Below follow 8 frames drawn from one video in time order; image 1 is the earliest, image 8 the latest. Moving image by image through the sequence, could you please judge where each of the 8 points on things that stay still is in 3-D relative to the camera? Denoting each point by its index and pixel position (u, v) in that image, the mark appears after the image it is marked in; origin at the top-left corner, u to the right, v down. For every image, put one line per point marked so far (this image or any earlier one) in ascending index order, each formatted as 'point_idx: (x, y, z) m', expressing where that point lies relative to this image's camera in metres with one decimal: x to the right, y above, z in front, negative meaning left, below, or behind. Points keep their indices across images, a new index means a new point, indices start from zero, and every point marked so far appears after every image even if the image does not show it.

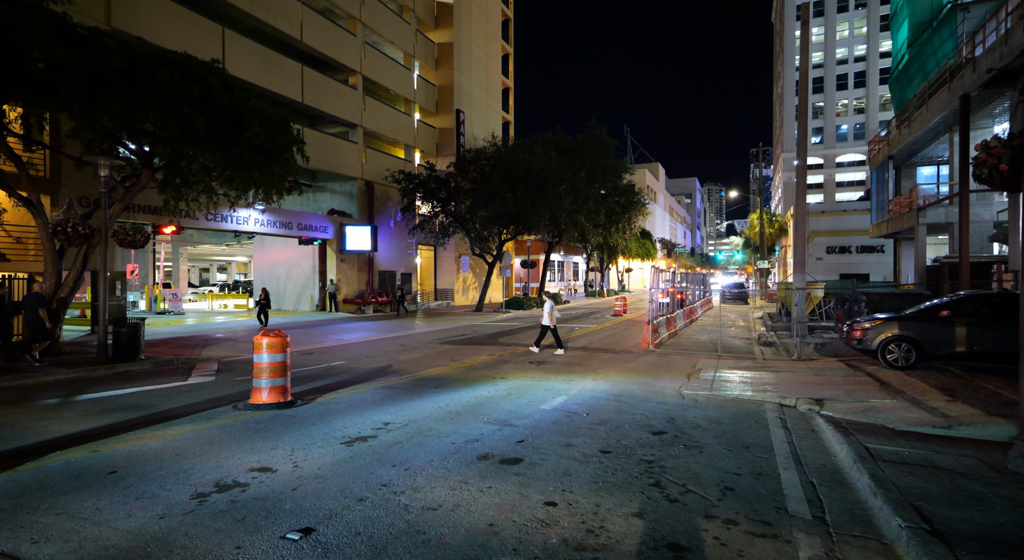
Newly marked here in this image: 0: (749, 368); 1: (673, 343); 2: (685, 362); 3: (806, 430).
0: (+5.2, -1.9, +11.5) m
1: (+5.2, -2.0, +16.8) m
2: (+3.9, -1.9, +12.2) m
3: (+3.7, -1.9, +6.5) m
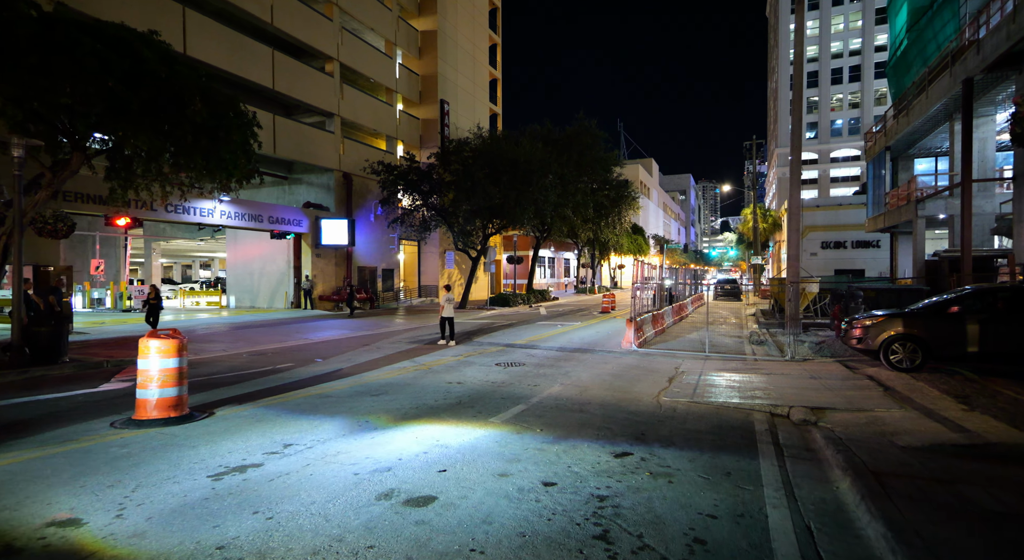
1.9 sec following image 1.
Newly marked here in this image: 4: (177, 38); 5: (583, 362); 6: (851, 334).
0: (+4.5, -1.8, +10.5) m
1: (+4.5, -1.9, +15.7) m
2: (+3.2, -1.8, +11.2) m
3: (+3.0, -1.8, +5.5) m
4: (-12.8, +9.2, +19.9) m
5: (+1.5, -1.8, +11.2) m
6: (+6.3, -1.0, +9.7) m
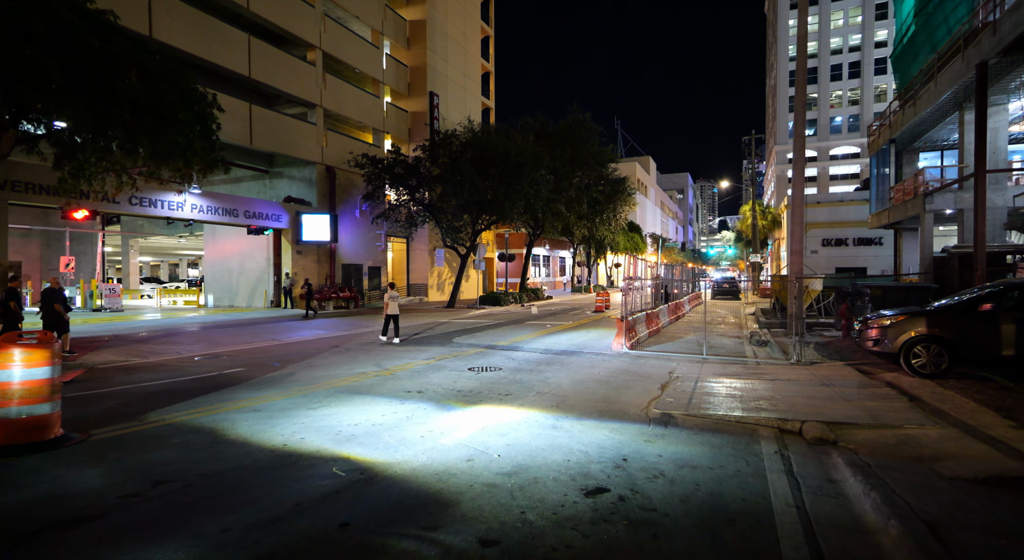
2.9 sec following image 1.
0: (+4.1, -1.7, +9.4) m
1: (+4.0, -1.8, +14.7) m
2: (+2.8, -1.7, +10.1) m
3: (+2.6, -1.7, +4.4) m
4: (-13.2, +9.3, +18.7) m
5: (+1.1, -1.7, +10.1) m
6: (+5.9, -0.9, +8.6) m
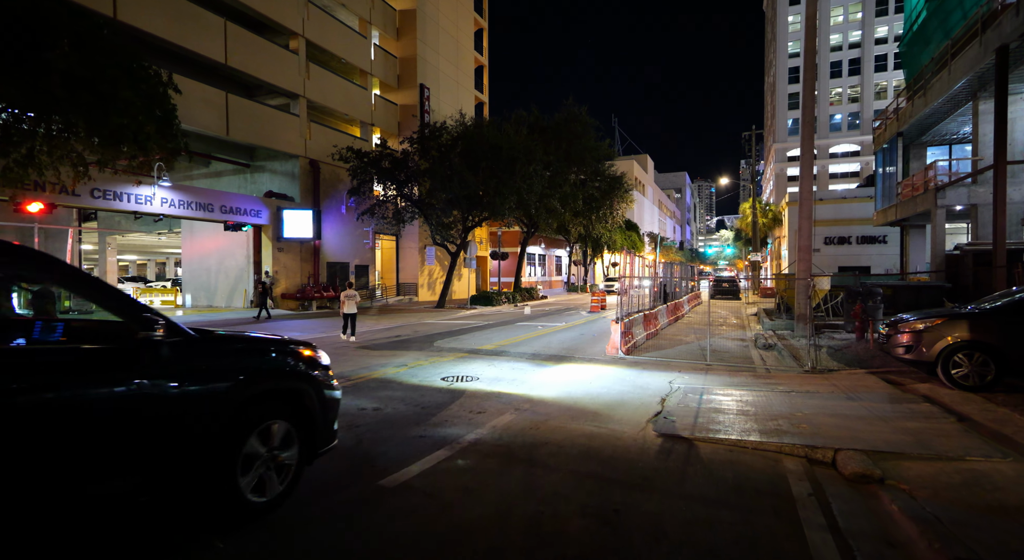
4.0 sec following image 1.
0: (+3.8, -1.7, +8.3) m
1: (+3.6, -1.7, +13.6) m
2: (+2.5, -1.7, +9.0) m
3: (+2.3, -1.7, +3.3) m
4: (-13.6, +9.4, +17.6) m
5: (+0.7, -1.6, +9.0) m
6: (+5.5, -0.9, +7.5) m
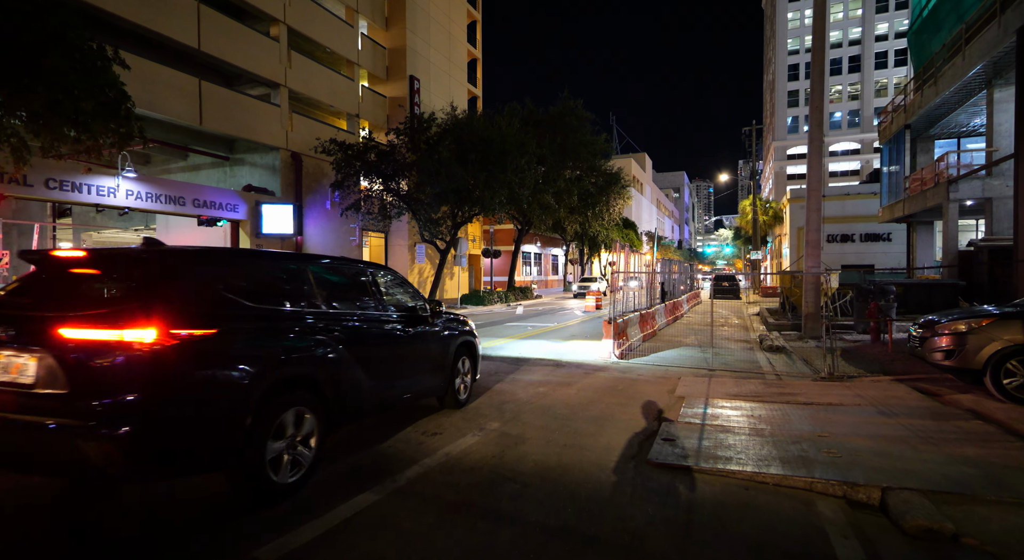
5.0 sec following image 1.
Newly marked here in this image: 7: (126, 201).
0: (+3.4, -1.6, +7.2) m
1: (+3.3, -1.7, +12.4) m
2: (+2.1, -1.6, +7.9) m
3: (+2.0, -1.6, +2.2) m
4: (-14.0, +9.4, +16.4) m
5: (+0.4, -1.6, +7.9) m
6: (+5.2, -0.8, +6.4) m
7: (-13.3, +2.7, +18.1) m
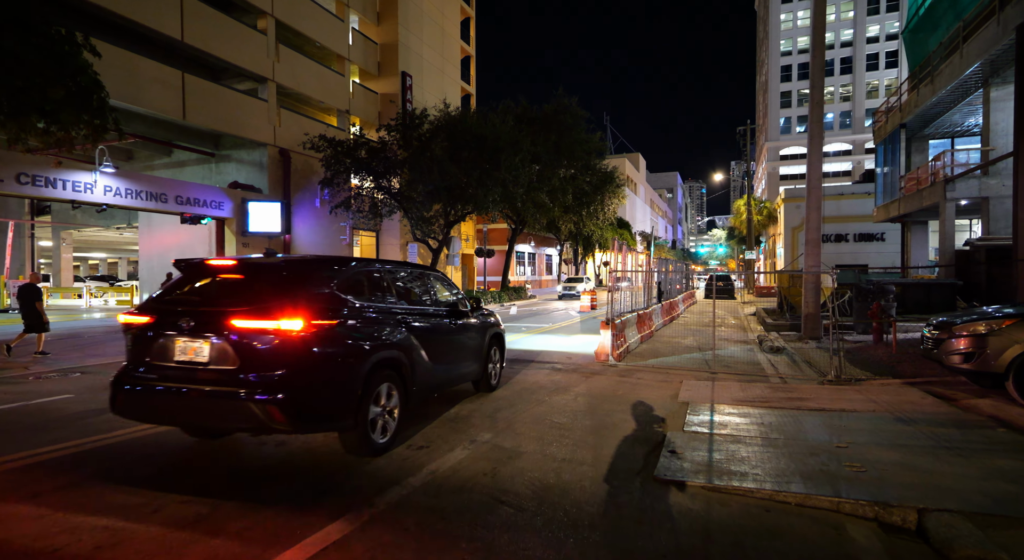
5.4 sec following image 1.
0: (+3.3, -1.6, +6.8) m
1: (+3.1, -1.6, +12.1) m
2: (+2.0, -1.6, +7.5) m
3: (+2.0, -1.6, +1.8) m
4: (-14.2, +9.5, +15.8) m
5: (+0.3, -1.5, +7.5) m
6: (+5.1, -0.8, +6.1) m
7: (-13.6, +2.8, +17.5) m
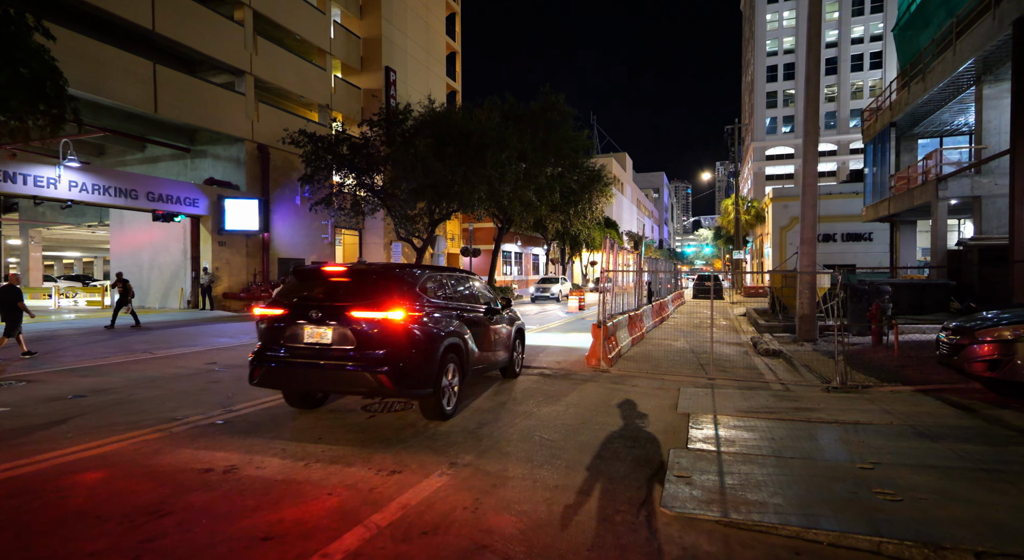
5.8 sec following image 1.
0: (+3.1, -1.6, +6.3) m
1: (+2.8, -1.6, +11.6) m
2: (+1.8, -1.6, +7.0) m
3: (+1.9, -1.6, +1.2) m
4: (-14.6, +9.5, +14.8) m
5: (+0.1, -1.6, +6.9) m
6: (+5.0, -0.8, +5.6) m
7: (-14.0, +2.7, +16.6) m
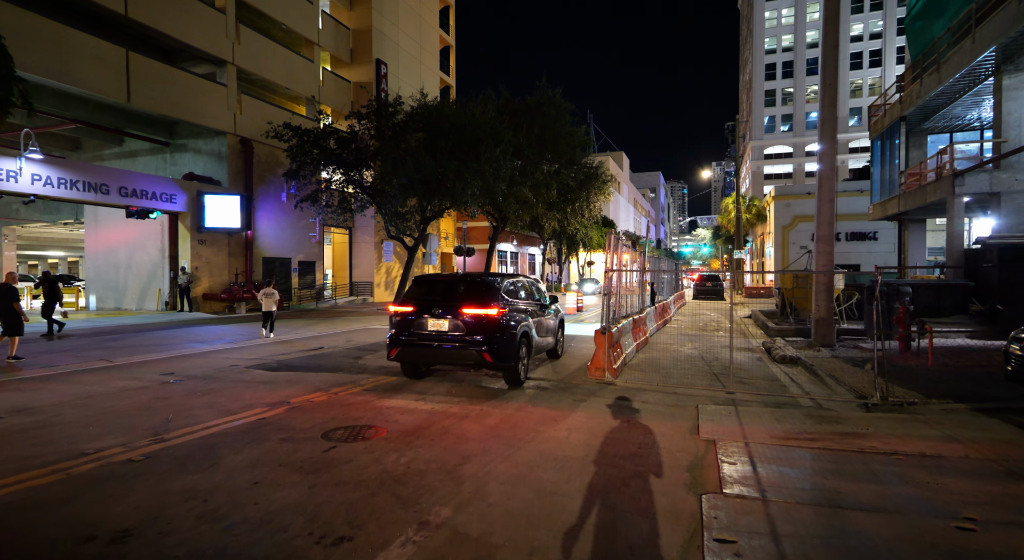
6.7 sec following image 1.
0: (+3.1, -1.6, +5.4) m
1: (+2.7, -1.7, +10.6) m
2: (+1.7, -1.6, +6.0) m
3: (+1.9, -1.6, +0.3) m
4: (-14.7, +9.4, +13.7) m
5: (0.0, -1.6, +5.9) m
6: (+4.9, -0.8, +4.7) m
7: (-14.1, +2.7, +15.5) m
